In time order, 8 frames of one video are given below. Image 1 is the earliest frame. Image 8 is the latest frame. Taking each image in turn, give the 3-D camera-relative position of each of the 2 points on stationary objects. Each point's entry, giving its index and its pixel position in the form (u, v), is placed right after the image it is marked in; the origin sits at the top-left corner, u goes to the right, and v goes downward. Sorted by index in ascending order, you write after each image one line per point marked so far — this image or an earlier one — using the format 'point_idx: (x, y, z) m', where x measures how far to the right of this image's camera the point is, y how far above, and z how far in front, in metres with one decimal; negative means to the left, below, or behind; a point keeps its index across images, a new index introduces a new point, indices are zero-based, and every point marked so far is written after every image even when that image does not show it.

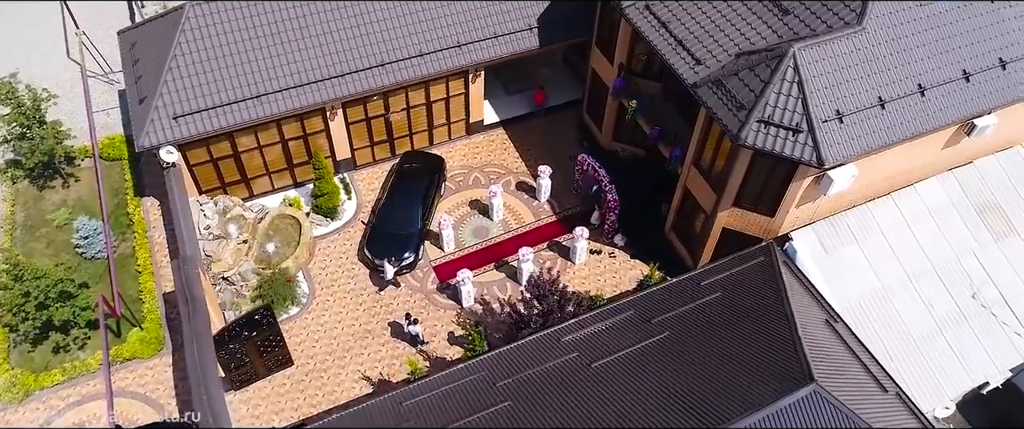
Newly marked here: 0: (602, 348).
0: (+2.8, -4.0, +19.2) m
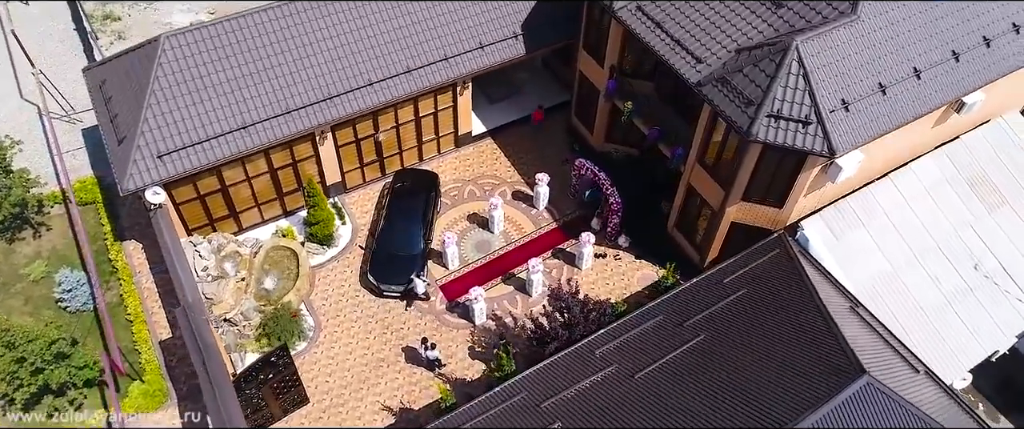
0: (+3.9, -4.2, +19.0) m
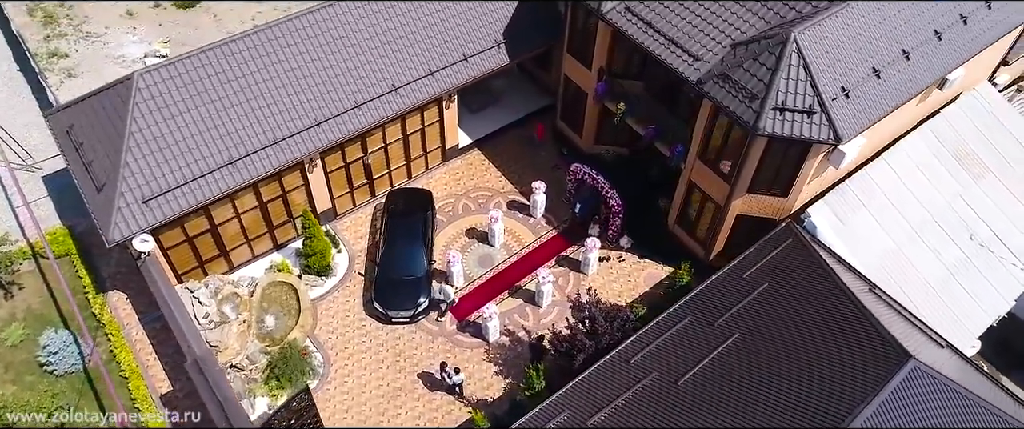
0: (+5.0, -4.3, +18.9) m
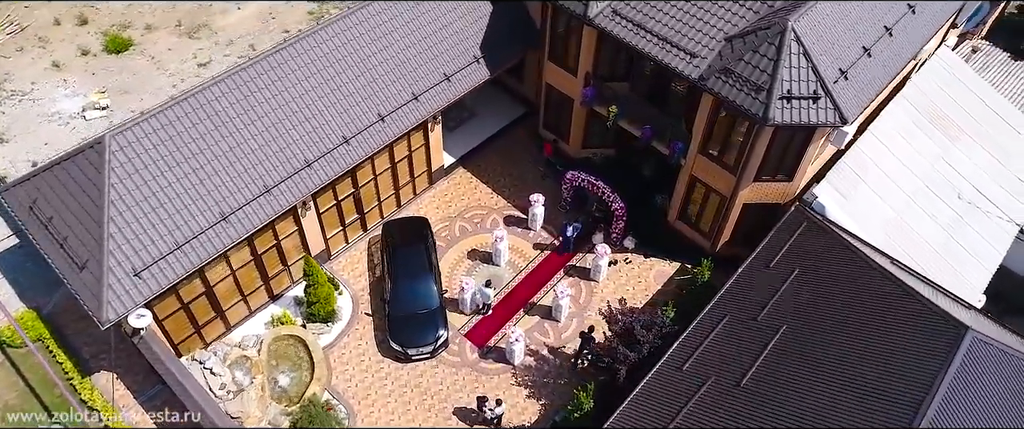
0: (+6.5, -4.3, +18.9) m
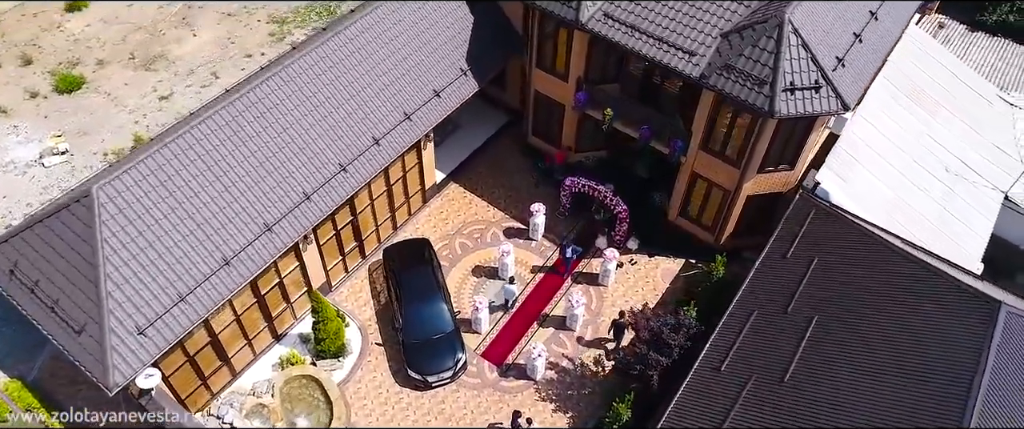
0: (+7.7, -4.2, +19.0) m
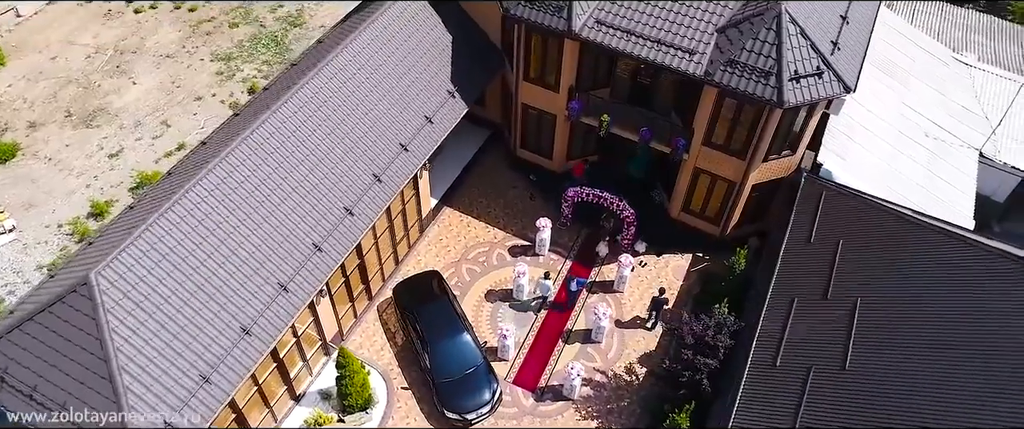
0: (+9.3, -3.9, +19.1) m
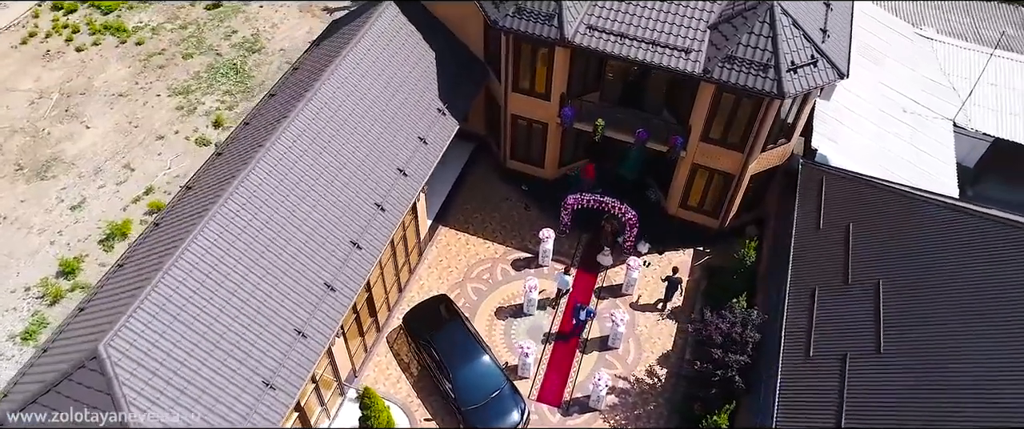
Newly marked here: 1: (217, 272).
0: (+10.4, -3.5, +19.4) m
1: (-8.5, -1.7, +18.7) m
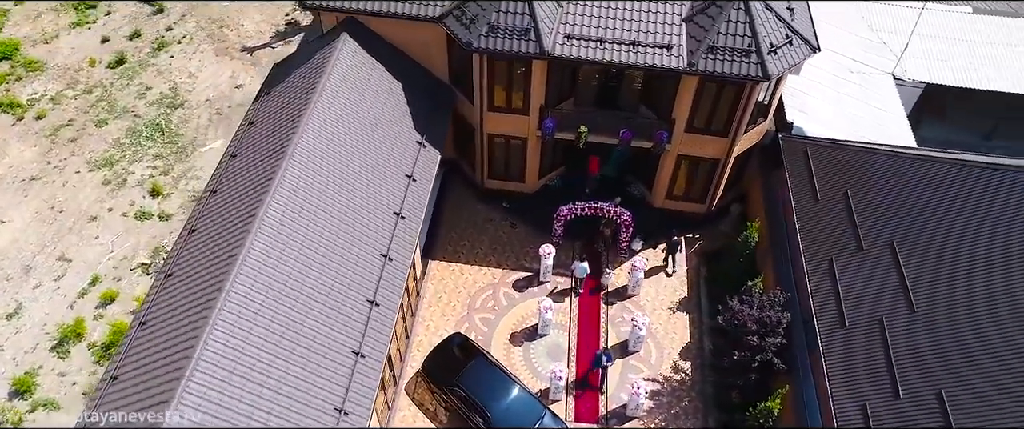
0: (+11.6, -2.5, +20.1) m
1: (-7.0, -4.0, +16.8) m
